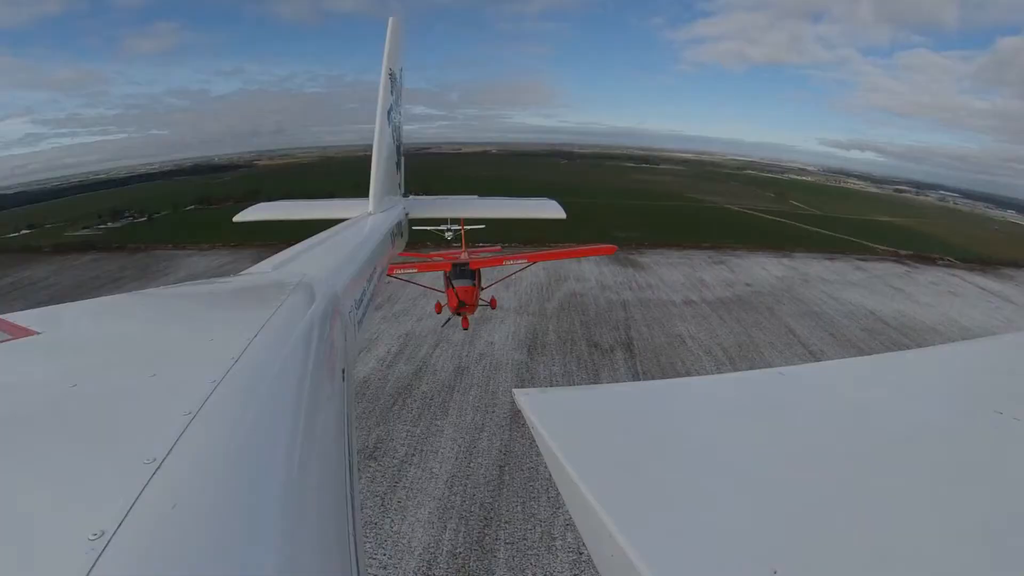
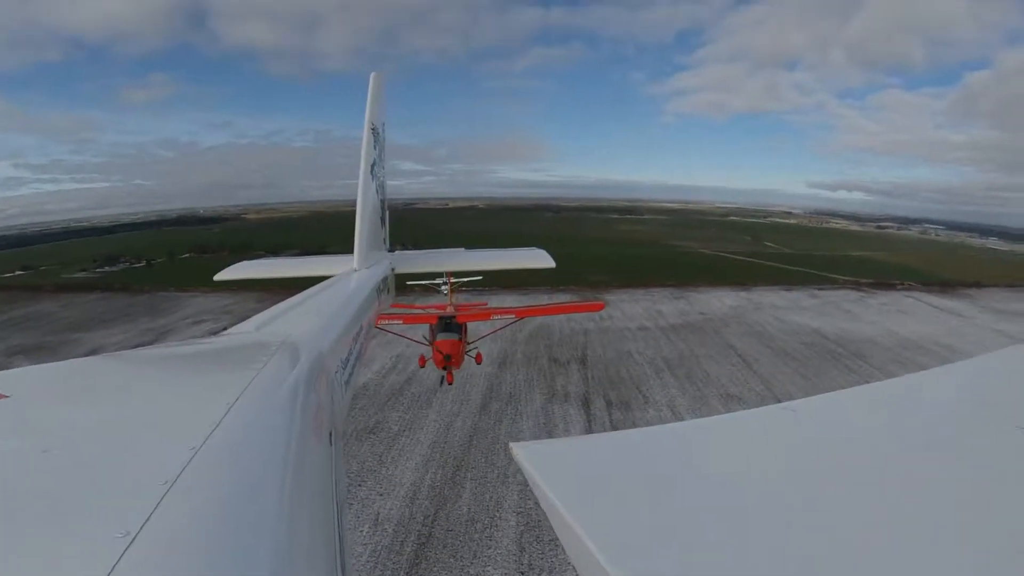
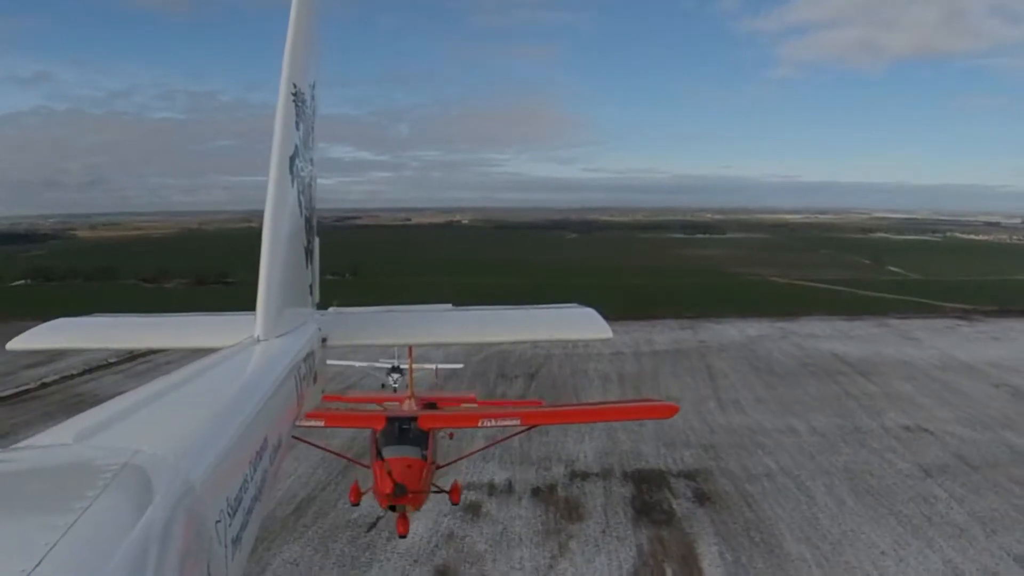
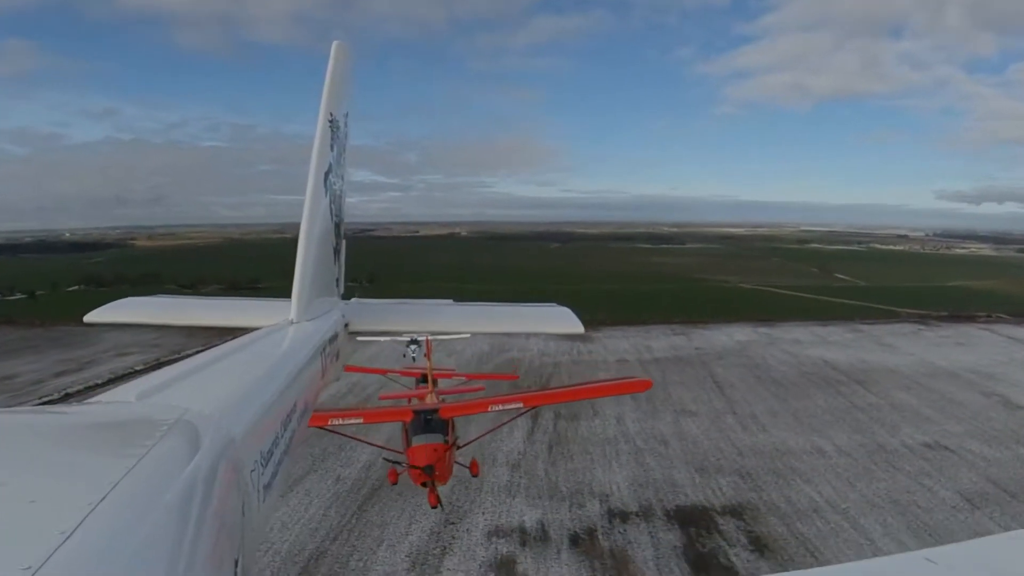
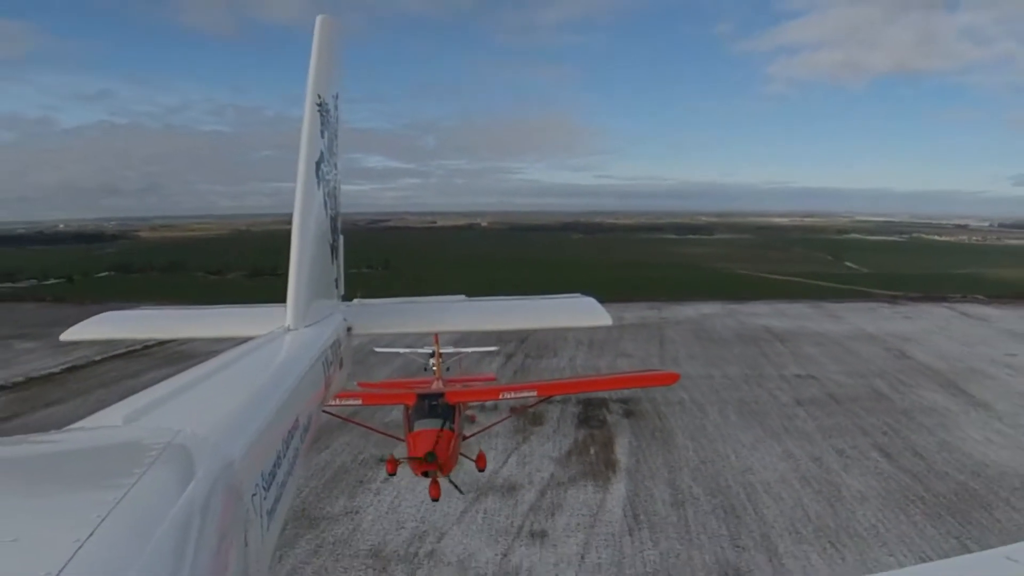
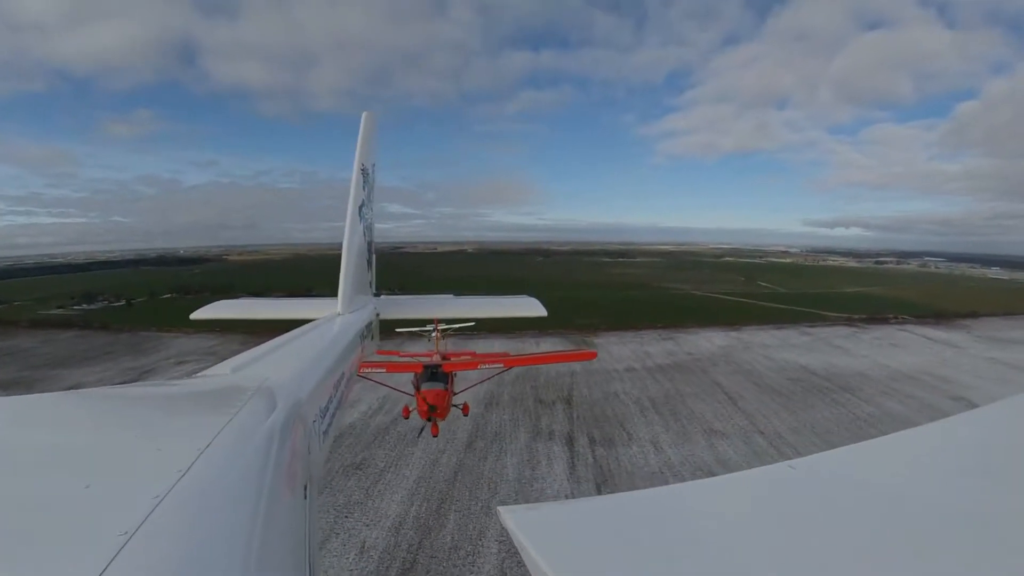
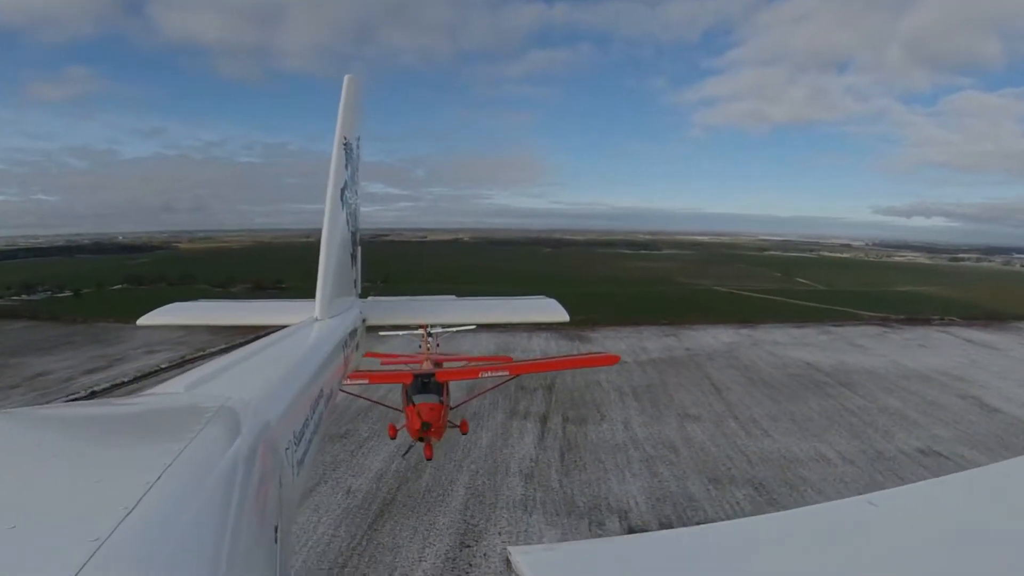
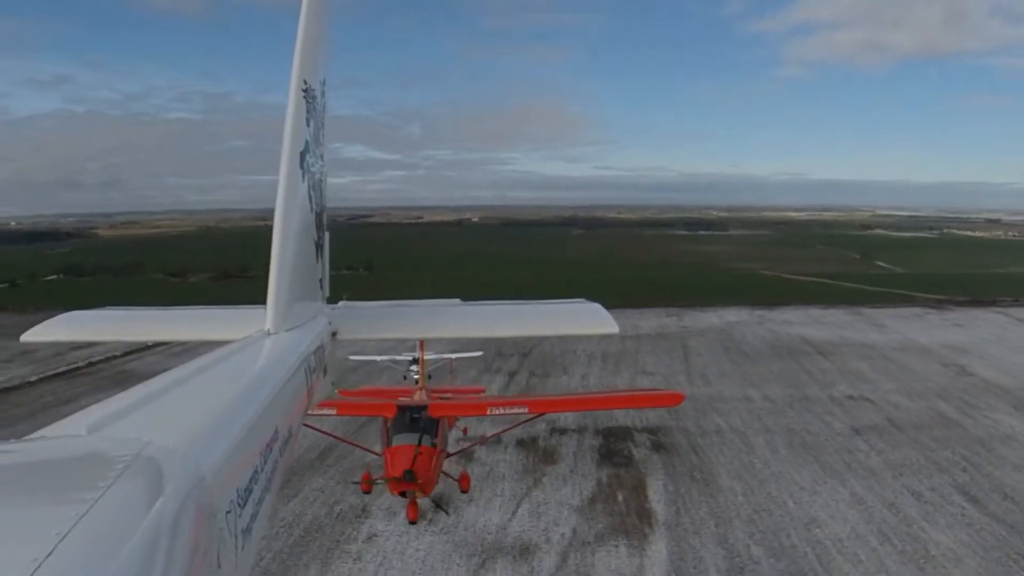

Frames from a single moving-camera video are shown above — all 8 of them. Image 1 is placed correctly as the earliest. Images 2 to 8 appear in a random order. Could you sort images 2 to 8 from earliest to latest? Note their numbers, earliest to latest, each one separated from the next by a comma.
2, 6, 7, 4, 3, 8, 5
